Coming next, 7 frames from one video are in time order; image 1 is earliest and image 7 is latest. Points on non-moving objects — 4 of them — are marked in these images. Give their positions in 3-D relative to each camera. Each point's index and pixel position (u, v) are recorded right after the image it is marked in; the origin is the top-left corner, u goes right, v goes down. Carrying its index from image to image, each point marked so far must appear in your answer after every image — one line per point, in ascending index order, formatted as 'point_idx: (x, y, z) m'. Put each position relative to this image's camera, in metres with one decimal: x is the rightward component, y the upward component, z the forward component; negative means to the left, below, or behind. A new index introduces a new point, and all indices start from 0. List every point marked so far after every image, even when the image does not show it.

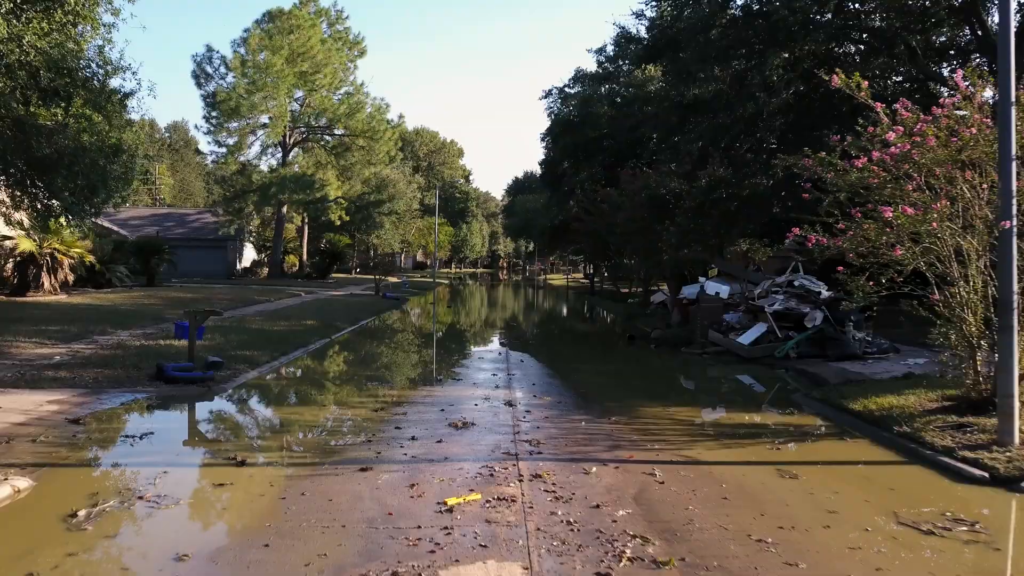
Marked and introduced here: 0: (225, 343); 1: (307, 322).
0: (-5.2, -1.0, +13.6) m
1: (-5.1, -0.8, +18.8) m
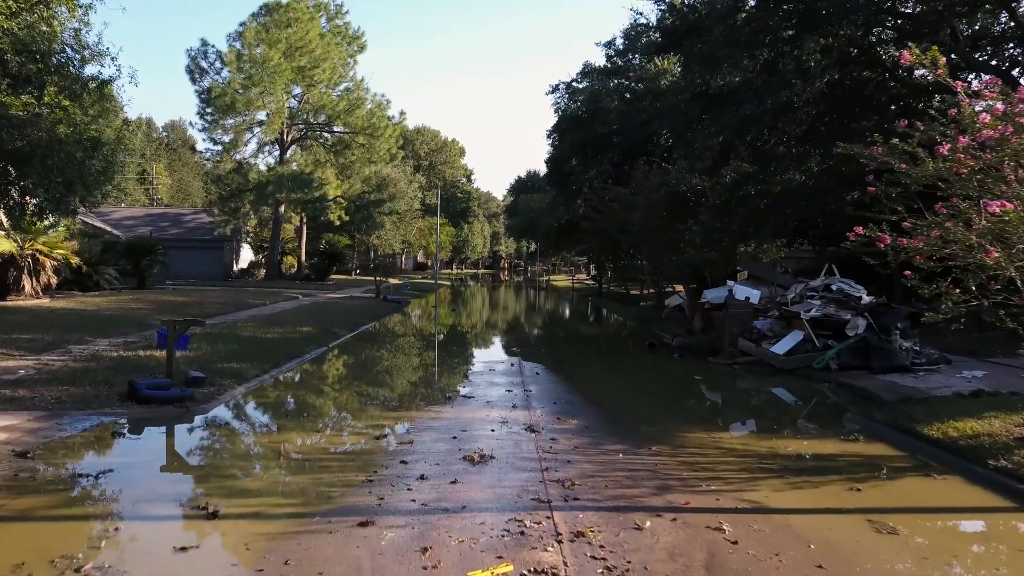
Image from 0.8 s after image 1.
0: (-5.0, -1.1, +12.4) m
1: (-4.9, -0.9, +17.6) m
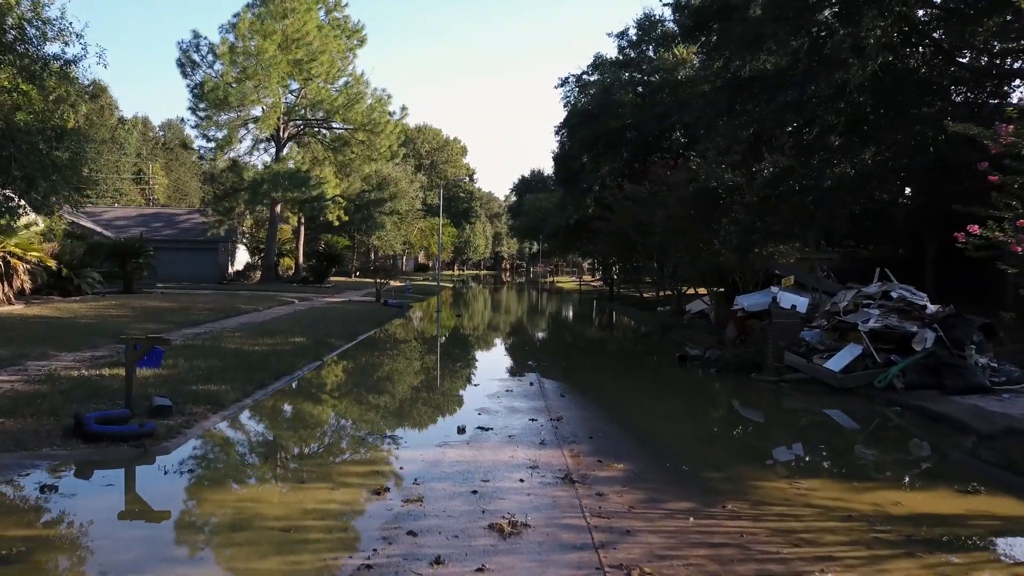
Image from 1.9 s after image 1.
0: (-4.7, -1.2, +10.8) m
1: (-4.6, -1.0, +16.0) m
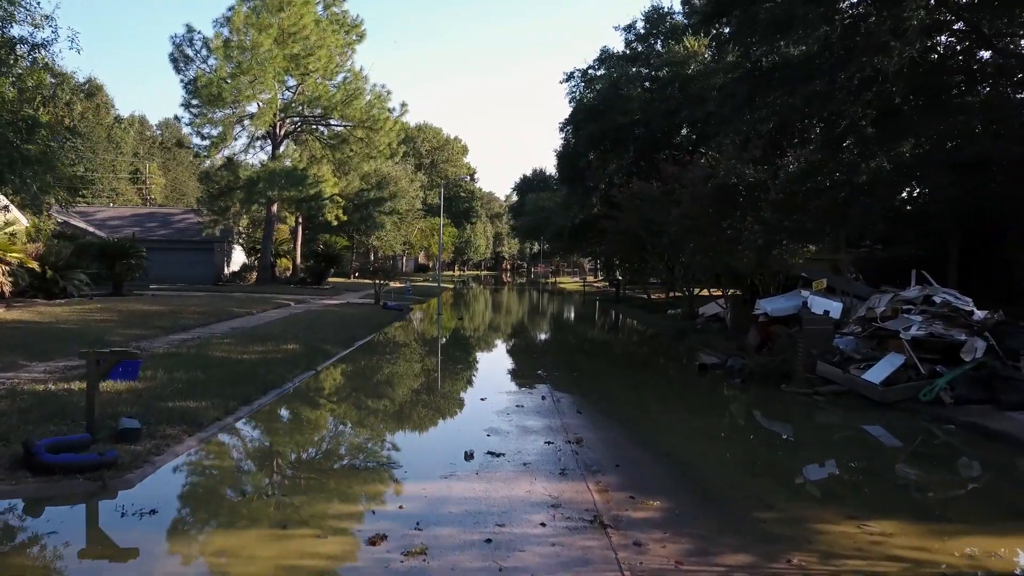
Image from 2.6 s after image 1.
0: (-4.5, -1.3, +9.8) m
1: (-4.4, -1.1, +15.0) m
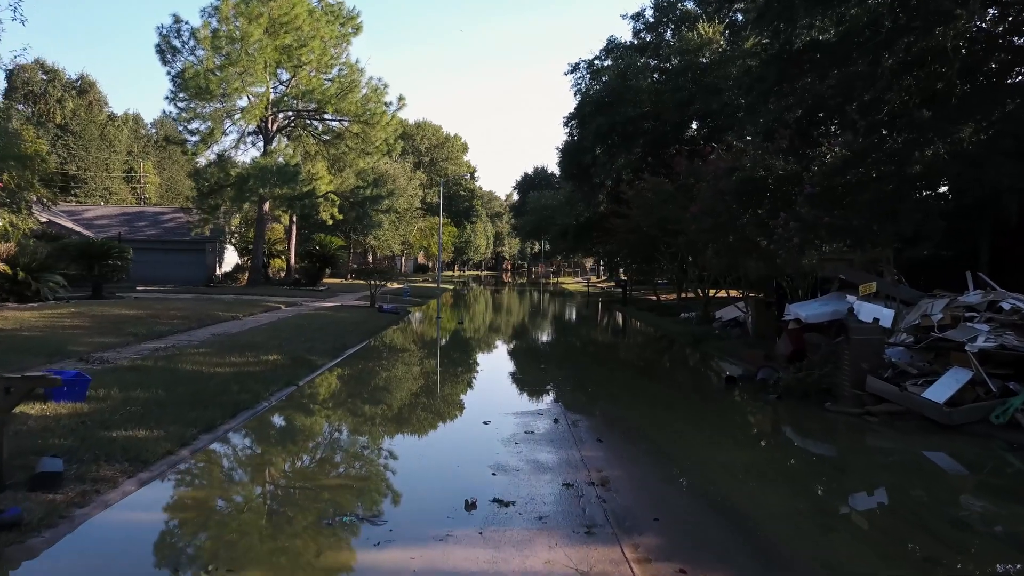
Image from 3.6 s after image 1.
0: (-4.4, -1.4, +8.4) m
1: (-4.3, -1.2, +13.6) m
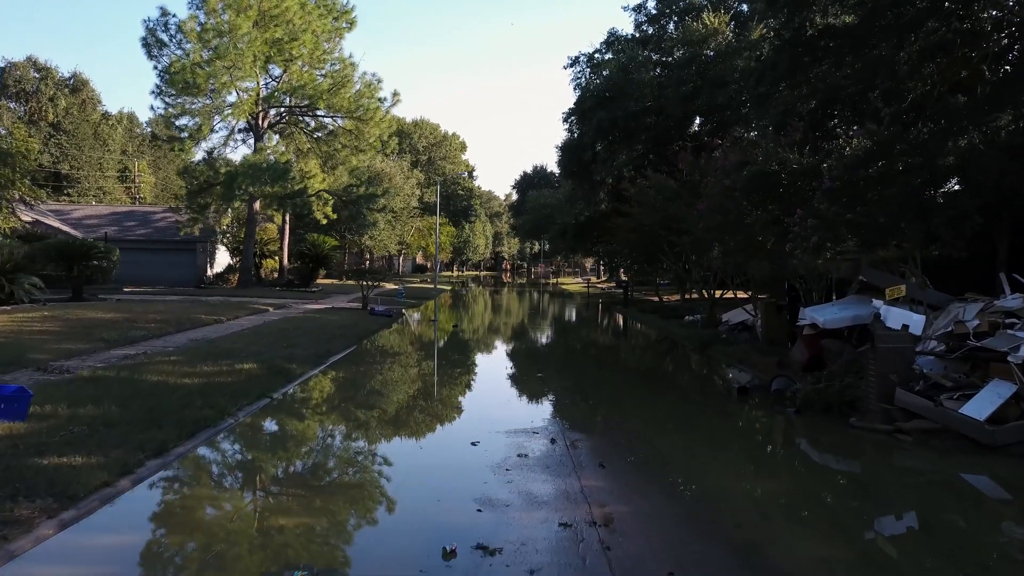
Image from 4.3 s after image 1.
0: (-4.5, -1.4, +7.5) m
1: (-4.4, -1.2, +12.7) m
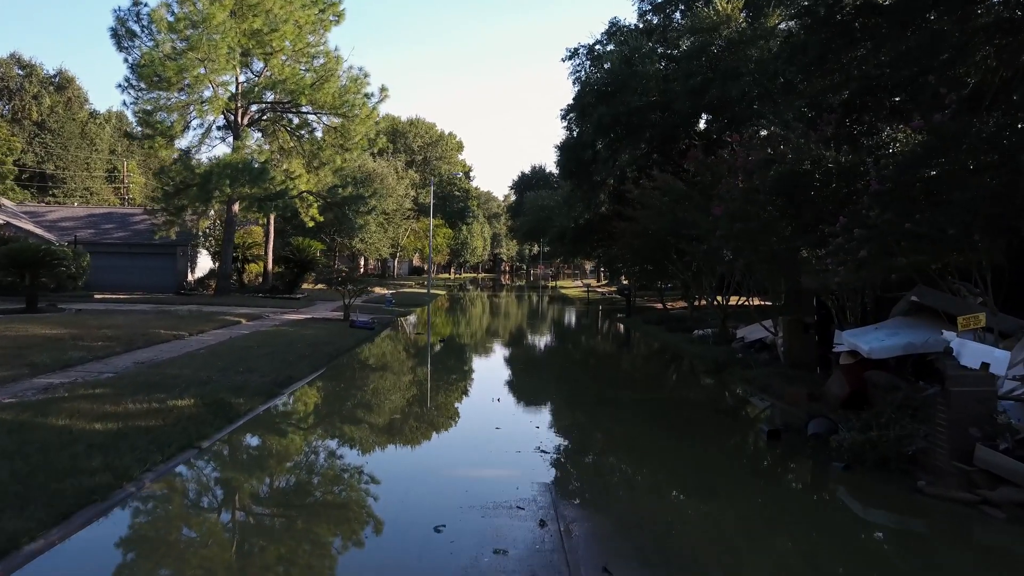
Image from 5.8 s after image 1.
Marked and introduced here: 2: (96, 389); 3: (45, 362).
0: (-4.7, -1.7, +5.6) m
1: (-4.6, -1.5, +10.8) m
2: (-6.0, -1.4, +10.9) m
3: (-8.1, -1.3, +13.2) m
